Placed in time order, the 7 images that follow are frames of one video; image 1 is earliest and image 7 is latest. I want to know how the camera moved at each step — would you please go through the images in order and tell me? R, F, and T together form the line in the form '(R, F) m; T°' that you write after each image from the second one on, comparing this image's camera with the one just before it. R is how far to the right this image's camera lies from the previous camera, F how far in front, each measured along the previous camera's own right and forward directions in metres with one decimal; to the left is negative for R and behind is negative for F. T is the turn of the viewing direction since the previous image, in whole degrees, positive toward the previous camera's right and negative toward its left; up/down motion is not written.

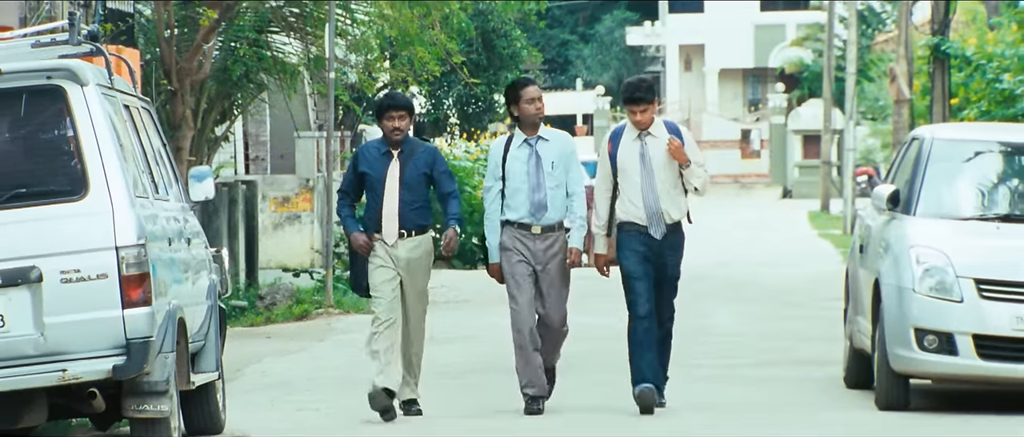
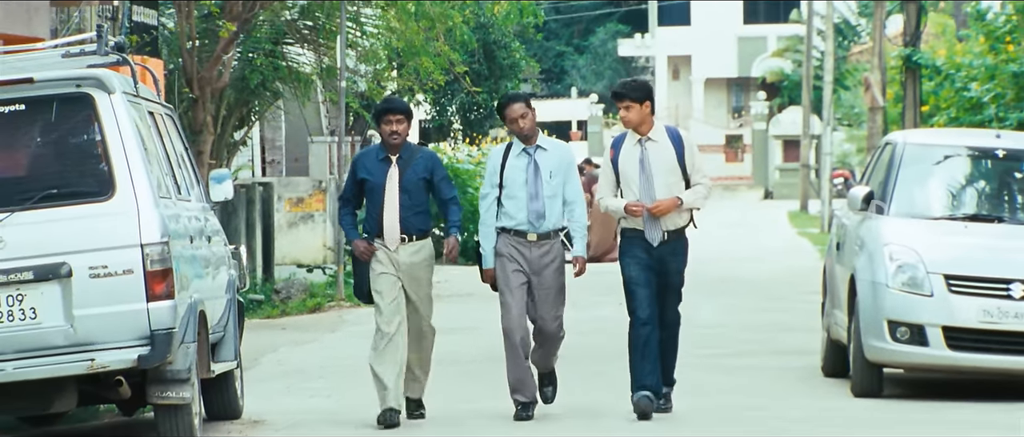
(0.0, -0.6) m; 0°
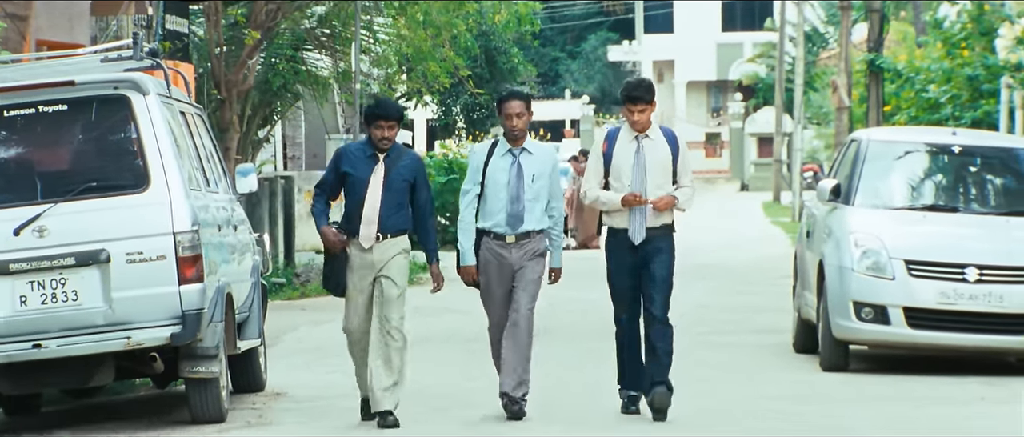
(0.0, -0.9) m; 0°
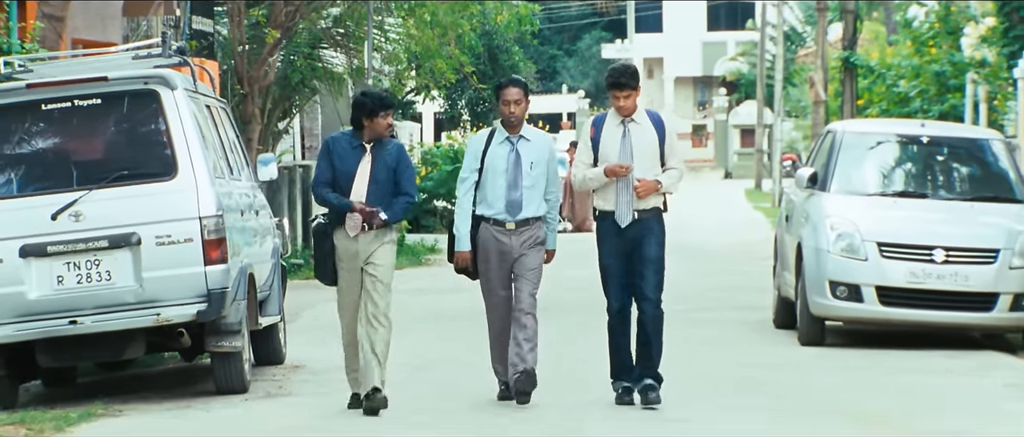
(0.0, -0.8) m; 0°
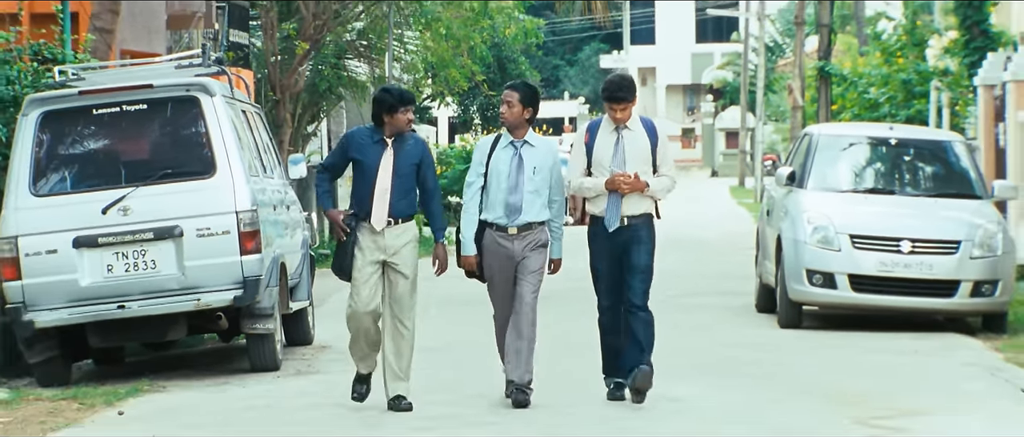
(0.0, -1.1) m; 0°
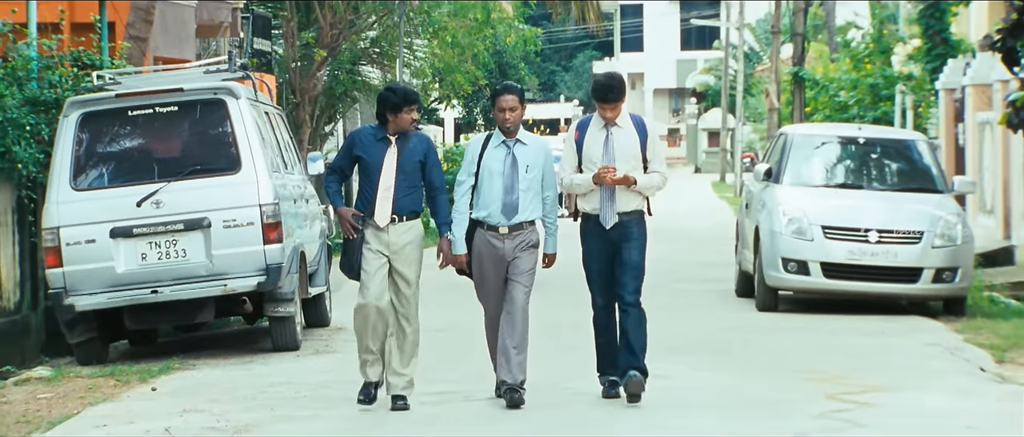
(+0.1, -1.1) m; 0°
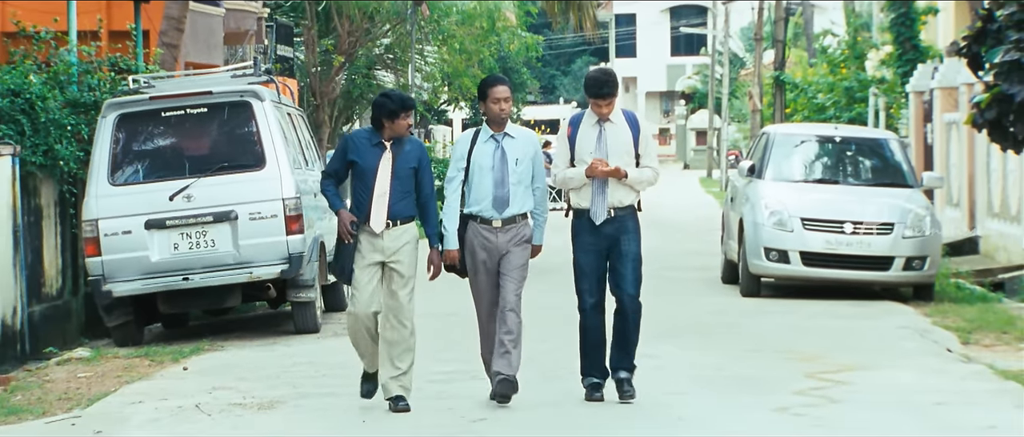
(+0.1, -1.1) m; 0°
